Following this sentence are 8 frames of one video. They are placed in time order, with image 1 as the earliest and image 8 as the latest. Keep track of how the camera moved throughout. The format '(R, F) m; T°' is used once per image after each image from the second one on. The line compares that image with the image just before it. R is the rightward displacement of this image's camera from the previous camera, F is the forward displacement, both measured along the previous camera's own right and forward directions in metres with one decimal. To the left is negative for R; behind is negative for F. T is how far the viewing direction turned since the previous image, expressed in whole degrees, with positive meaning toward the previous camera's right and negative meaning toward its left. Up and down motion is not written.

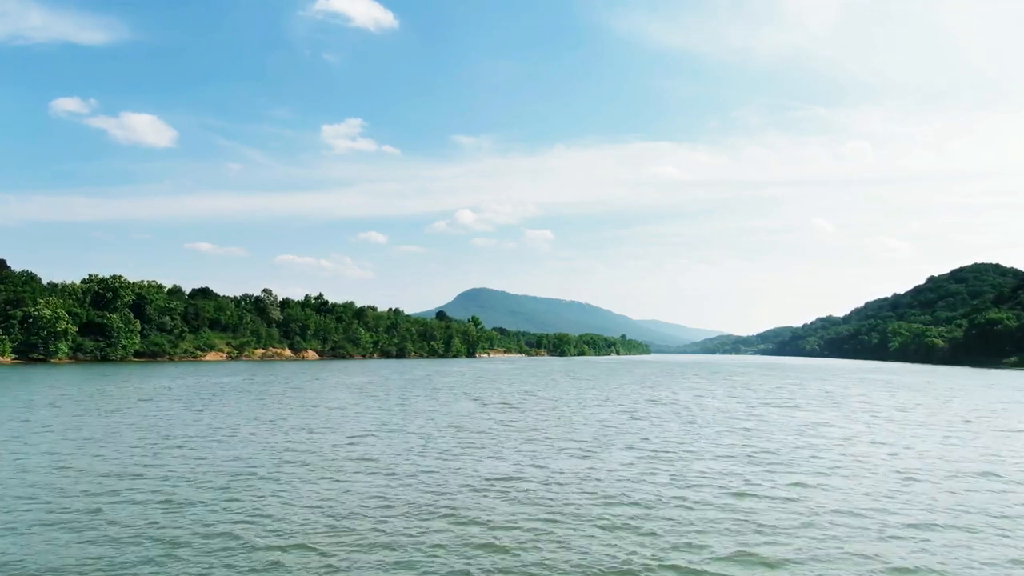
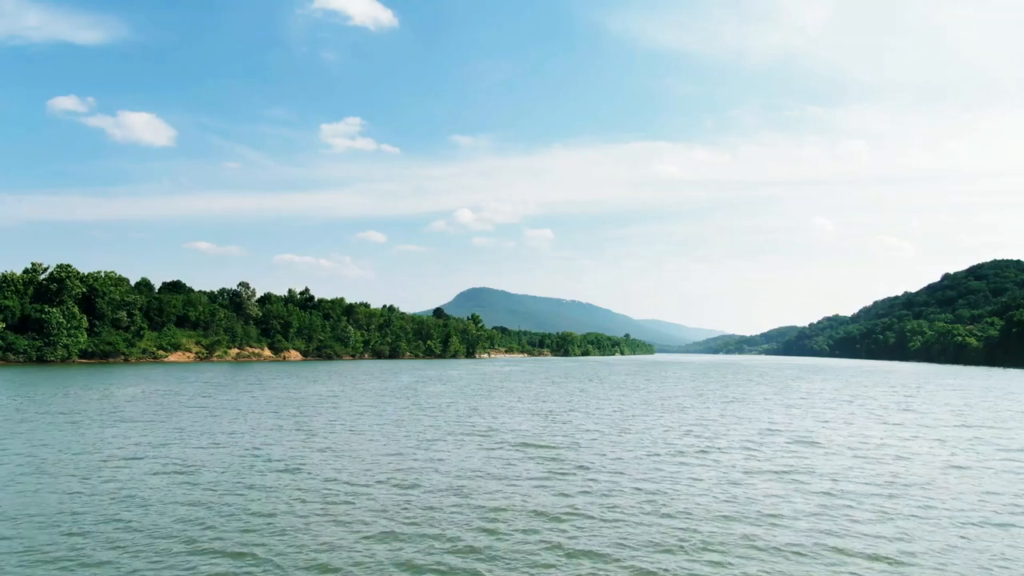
(-0.9, +13.9) m; 0°
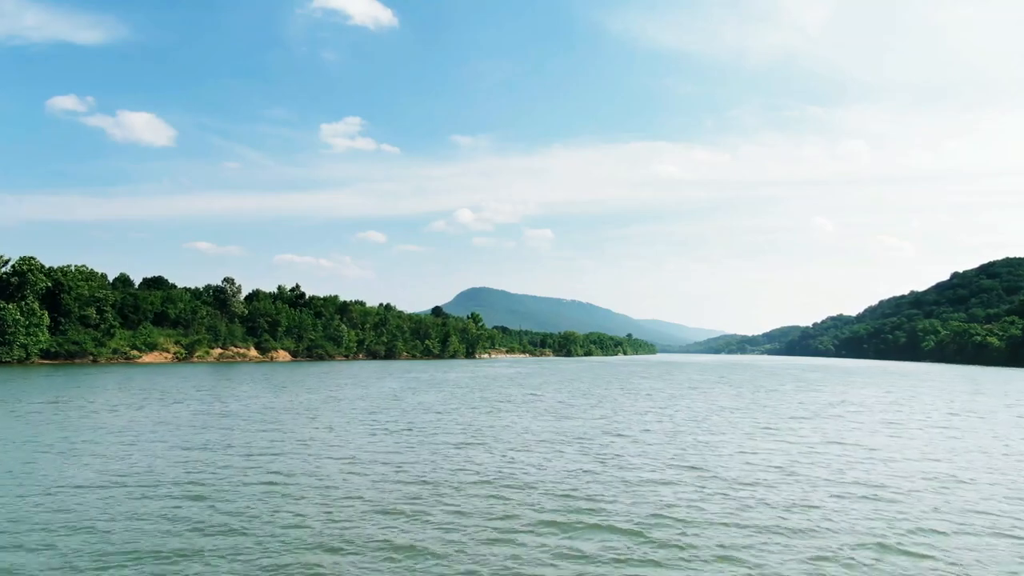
(-0.5, +8.0) m; 0°
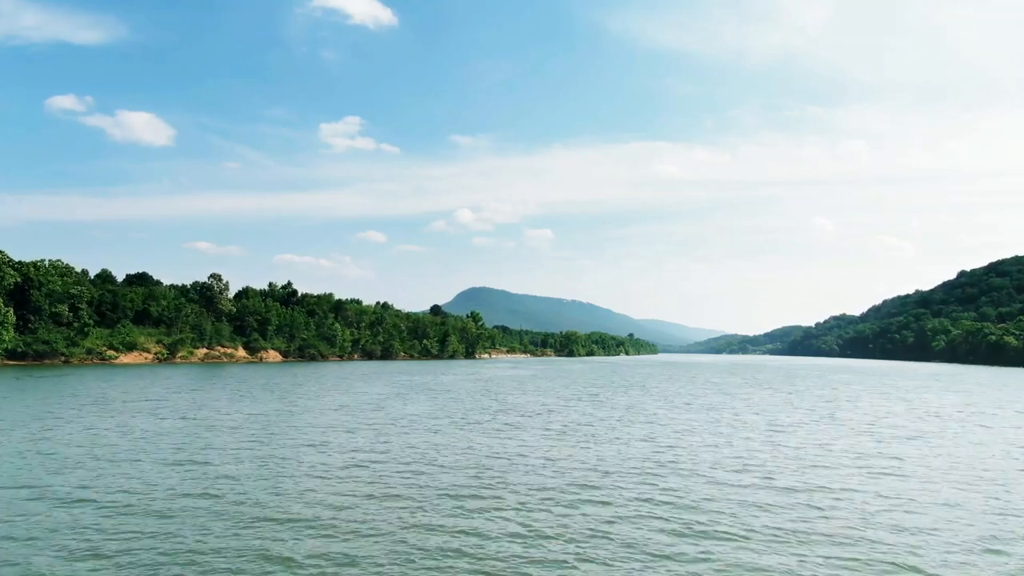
(-0.3, +5.9) m; 0°
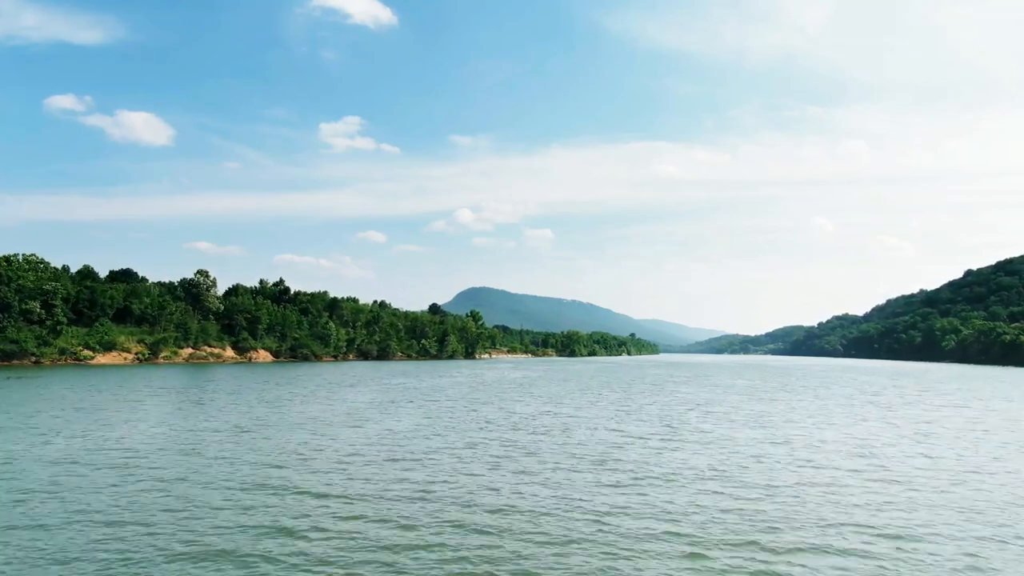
(-0.3, +5.4) m; 0°
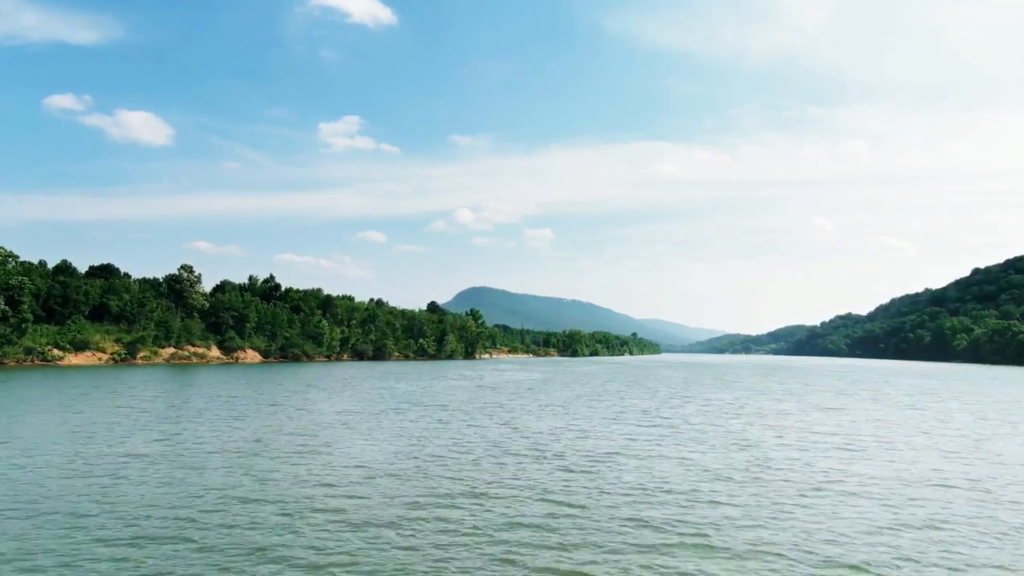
(-0.4, +5.9) m; 0°
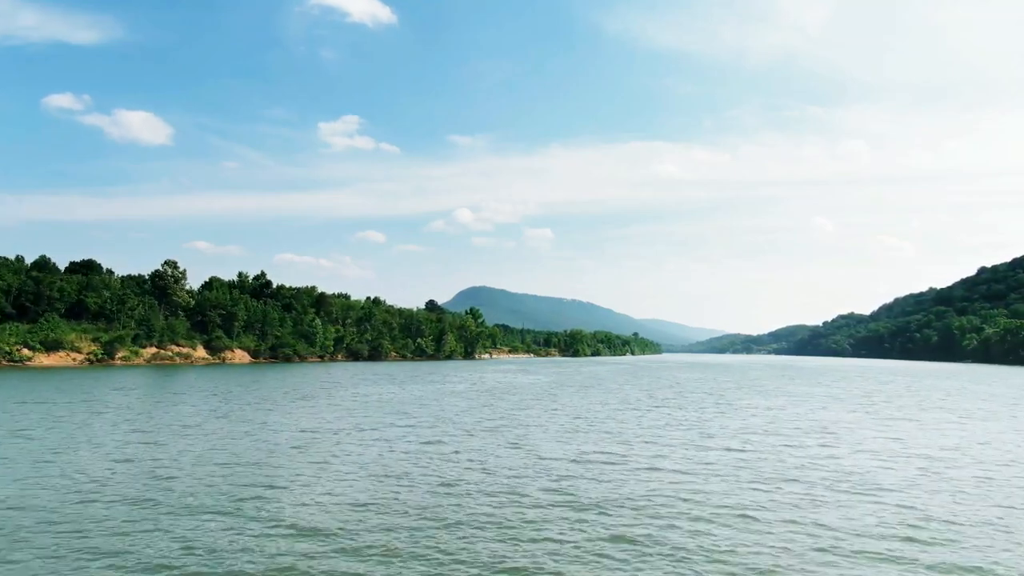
(-0.2, +5.0) m; 0°
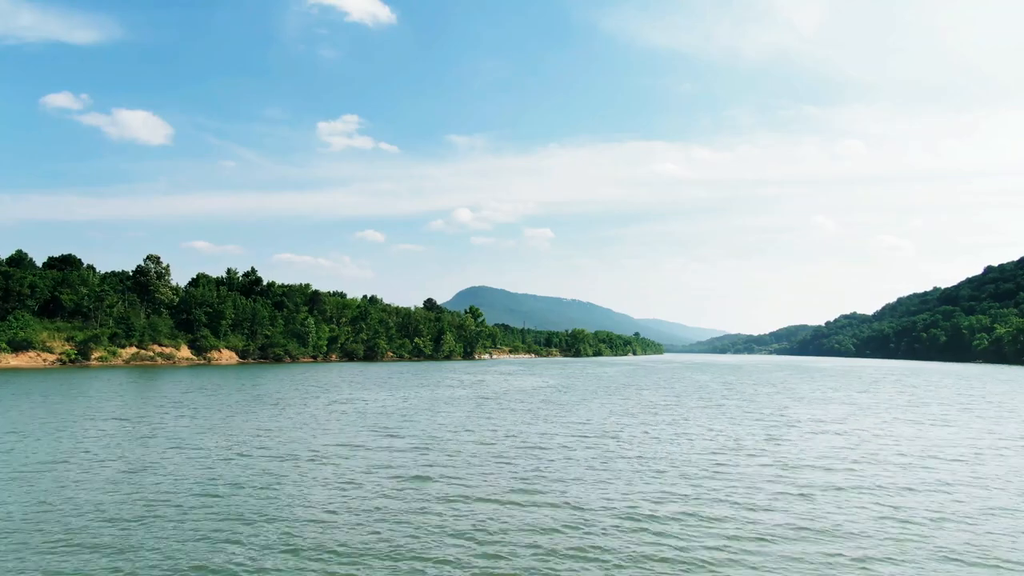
(-0.4, +5.2) m; 0°
